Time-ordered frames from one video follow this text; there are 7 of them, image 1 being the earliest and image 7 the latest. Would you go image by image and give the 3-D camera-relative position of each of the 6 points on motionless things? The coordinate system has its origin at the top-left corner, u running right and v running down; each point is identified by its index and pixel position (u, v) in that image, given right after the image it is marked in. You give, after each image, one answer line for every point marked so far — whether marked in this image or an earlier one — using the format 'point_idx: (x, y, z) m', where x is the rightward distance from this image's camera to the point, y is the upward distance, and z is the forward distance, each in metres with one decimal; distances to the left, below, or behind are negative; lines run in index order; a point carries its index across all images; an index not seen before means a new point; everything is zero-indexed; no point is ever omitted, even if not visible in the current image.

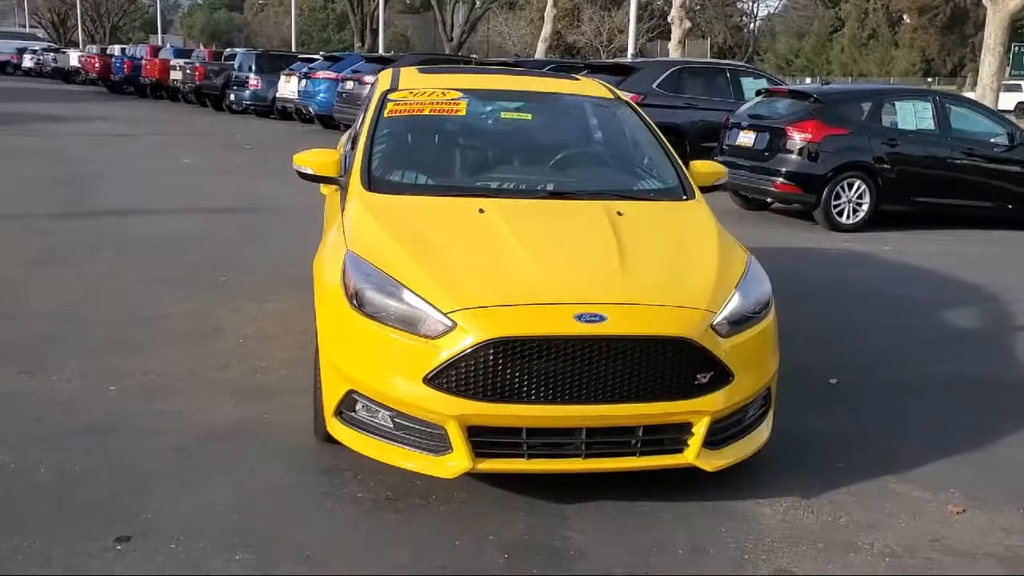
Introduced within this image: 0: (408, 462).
0: (-0.4, -0.7, +3.9) m
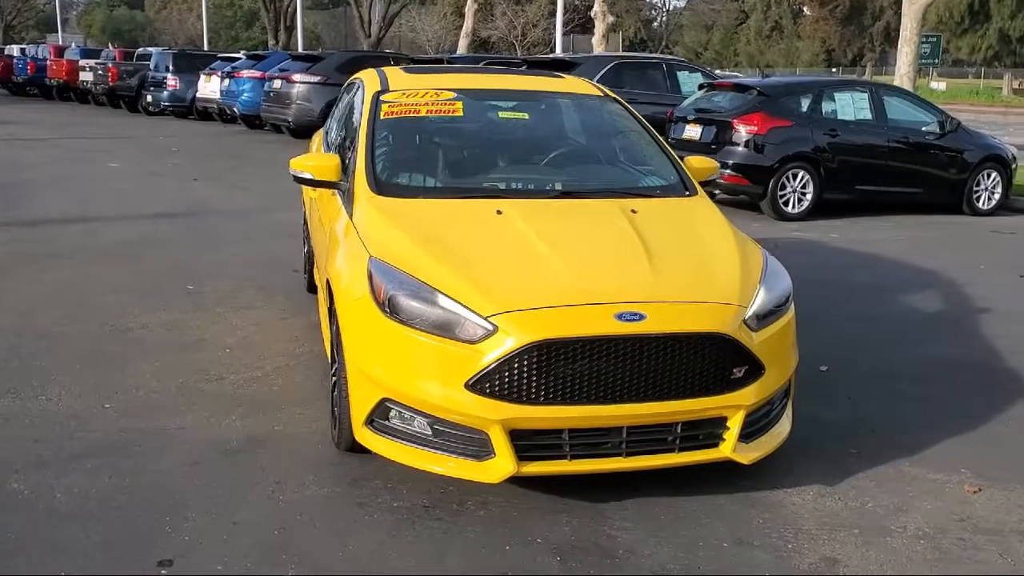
0: (-0.2, -0.7, +3.8) m
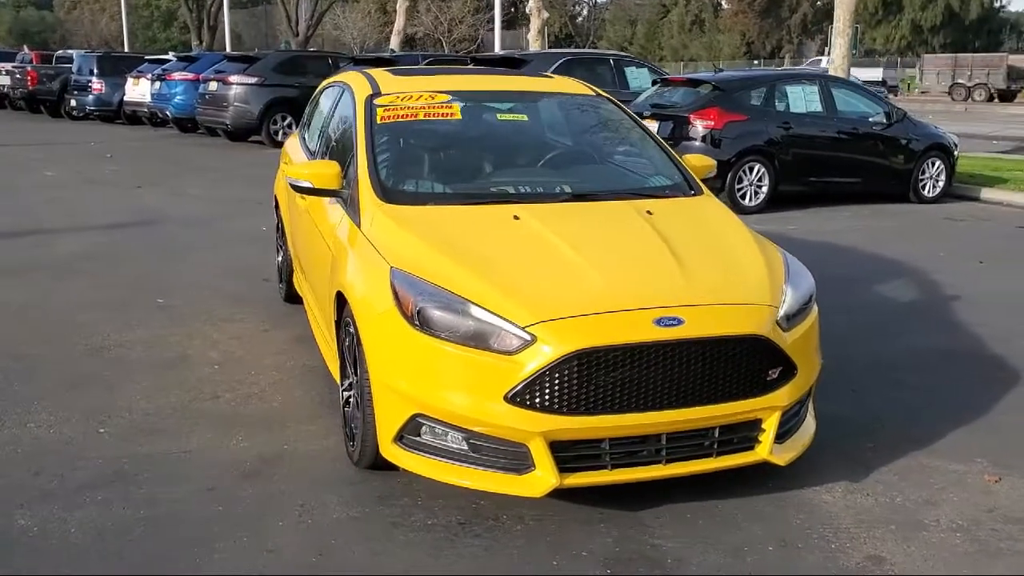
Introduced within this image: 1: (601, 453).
0: (-0.1, -0.8, +3.7) m
1: (+0.3, -0.6, +3.7) m
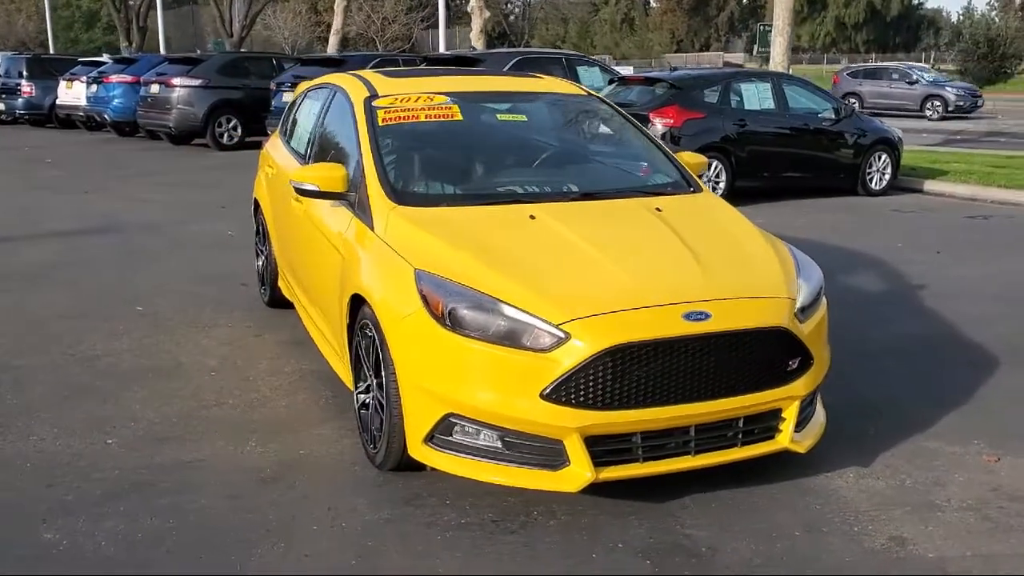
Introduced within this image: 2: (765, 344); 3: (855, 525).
0: (0.0, -0.7, +3.8) m
1: (+0.5, -0.6, +3.8) m
2: (+1.0, -0.2, +3.9) m
3: (+1.4, -0.9, +3.9) m
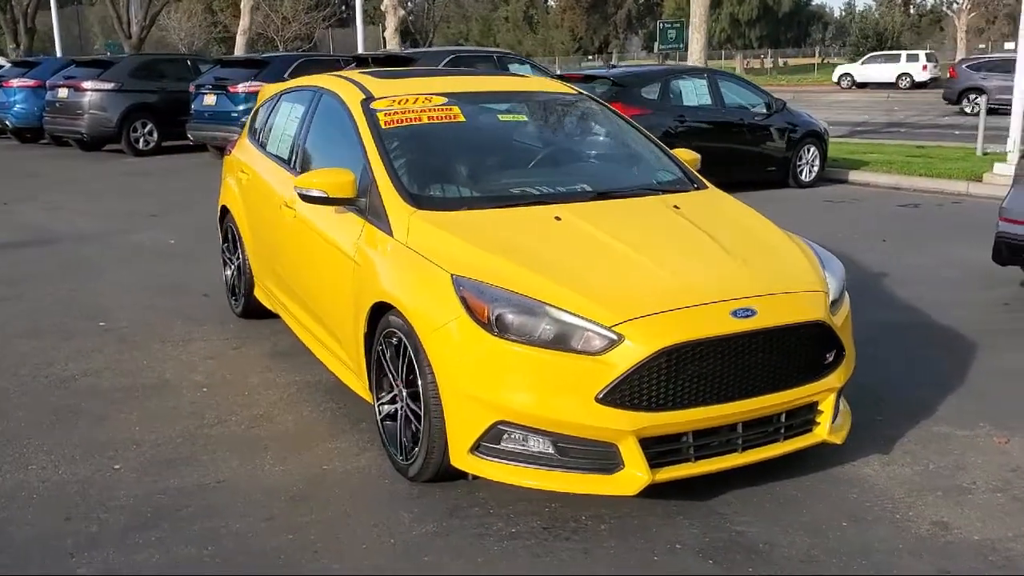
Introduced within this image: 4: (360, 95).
0: (+0.2, -0.8, +3.7) m
1: (+0.7, -0.6, +3.8) m
2: (+1.2, -0.2, +3.9) m
3: (+1.6, -0.9, +4.0) m
4: (-0.8, +1.0, +5.3) m
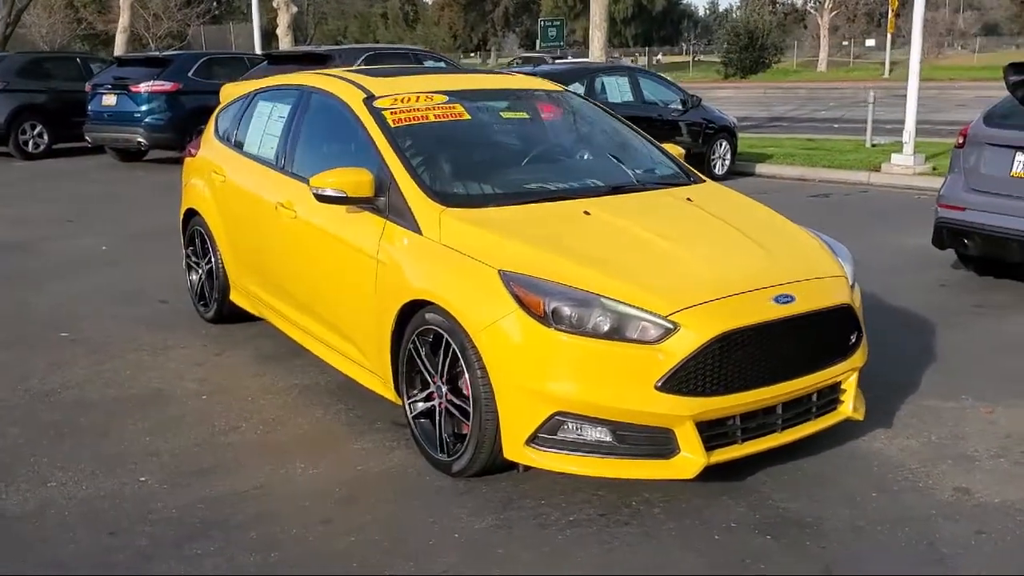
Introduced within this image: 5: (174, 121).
0: (+0.5, -0.7, +3.8) m
1: (+0.9, -0.6, +3.9) m
2: (+1.4, -0.1, +4.1) m
3: (+1.8, -0.8, +4.2) m
4: (-0.8, +1.0, +5.2) m
5: (-5.8, +2.8, +16.7) m
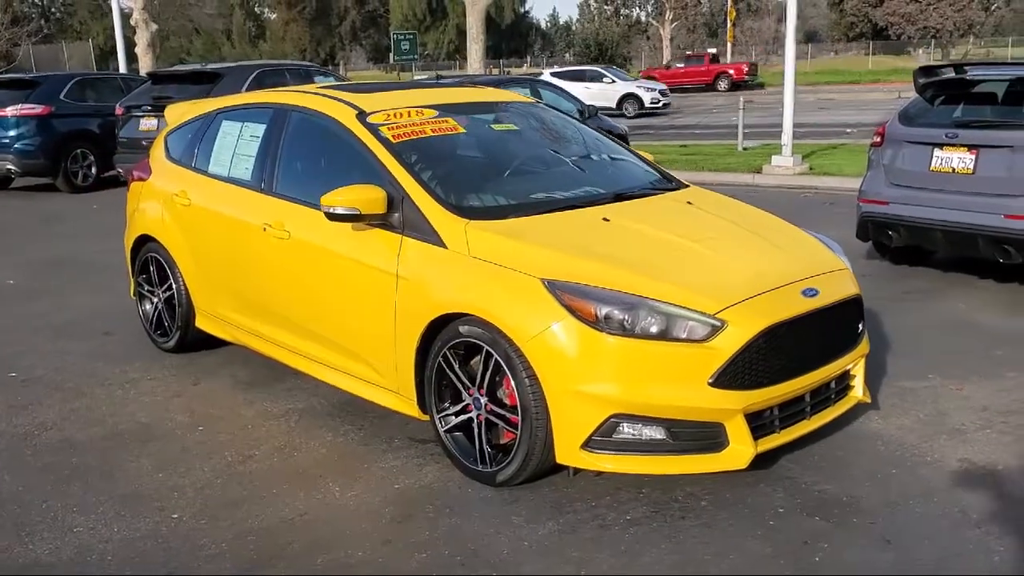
0: (+0.7, -0.7, +4.0) m
1: (+1.1, -0.6, +4.1) m
2: (+1.5, -0.1, +4.4) m
3: (+1.9, -0.8, +4.5) m
4: (-0.9, +0.9, +5.2) m
5: (-7.5, +2.3, +15.8) m
